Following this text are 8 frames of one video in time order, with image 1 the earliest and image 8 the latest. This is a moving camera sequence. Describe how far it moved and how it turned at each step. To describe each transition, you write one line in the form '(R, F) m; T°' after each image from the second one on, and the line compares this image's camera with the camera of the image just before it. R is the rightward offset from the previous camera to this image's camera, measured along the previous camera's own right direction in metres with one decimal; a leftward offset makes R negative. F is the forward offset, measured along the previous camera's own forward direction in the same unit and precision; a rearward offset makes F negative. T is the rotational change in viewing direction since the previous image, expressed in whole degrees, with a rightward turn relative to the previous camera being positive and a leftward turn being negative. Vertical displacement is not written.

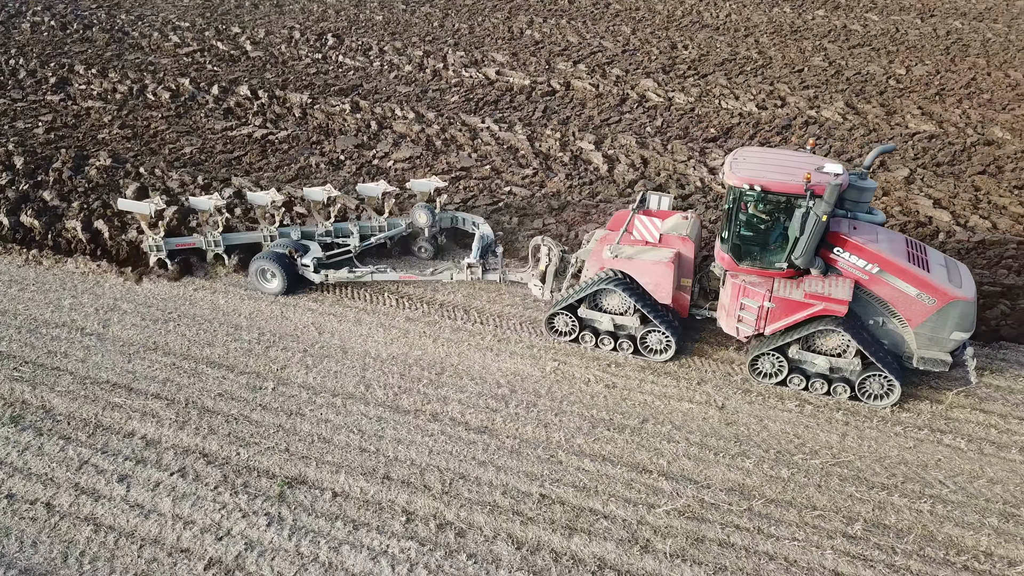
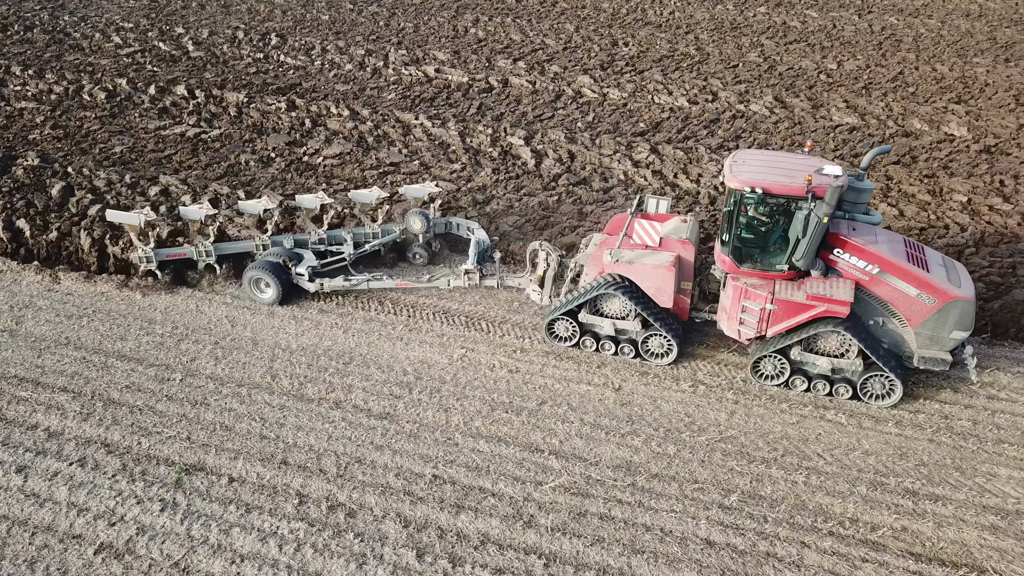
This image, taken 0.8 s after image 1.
(+0.6, -0.2) m; +2°
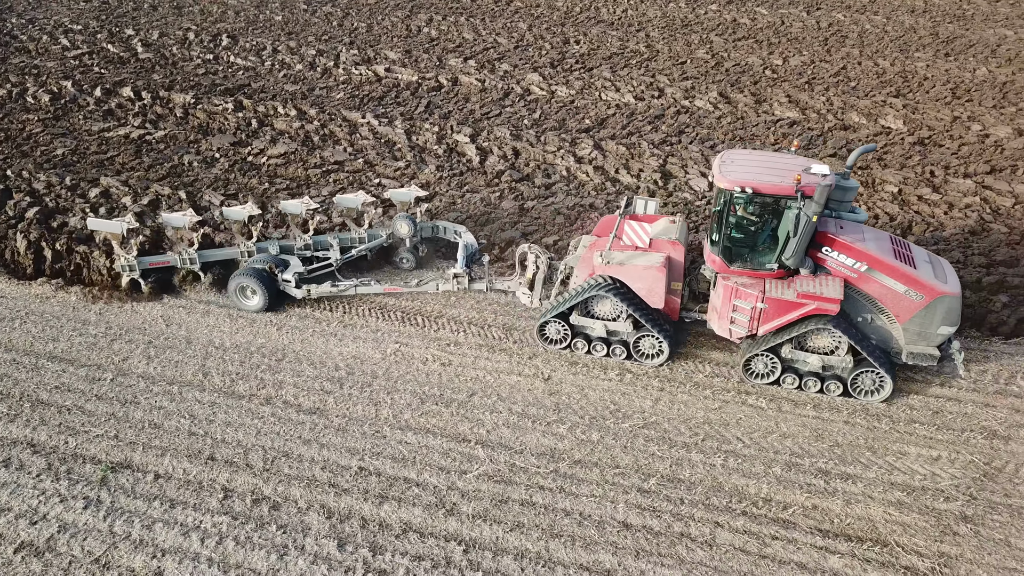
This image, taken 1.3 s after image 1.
(+0.3, -0.1) m; +2°
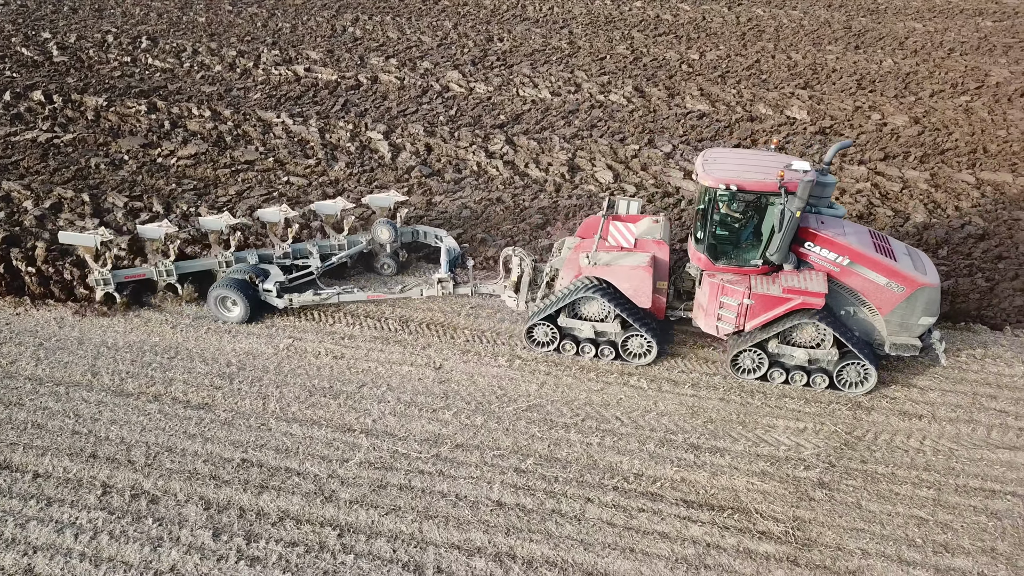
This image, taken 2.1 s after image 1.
(+0.5, -0.2) m; +3°
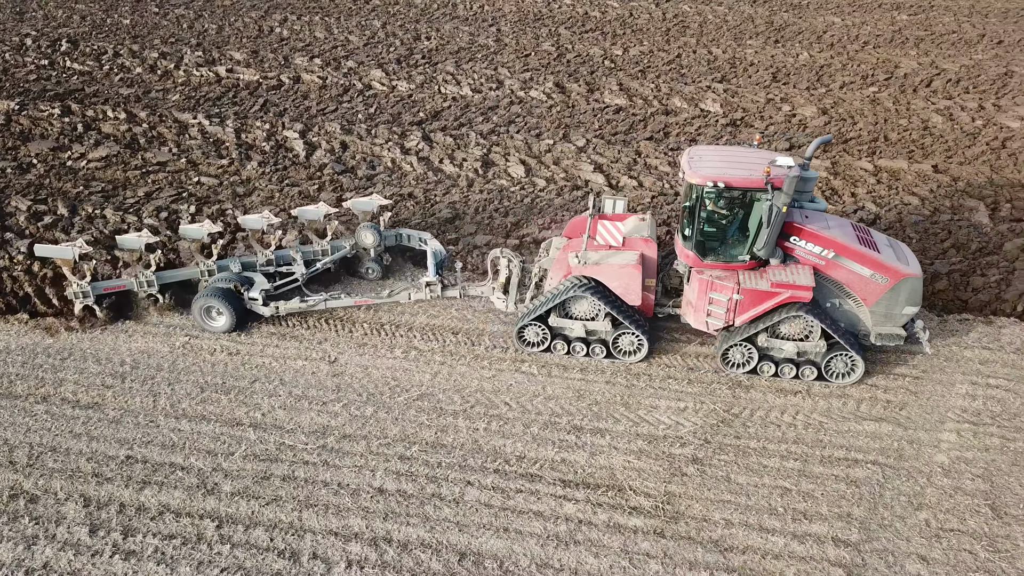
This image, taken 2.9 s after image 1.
(+0.5, -0.1) m; +3°
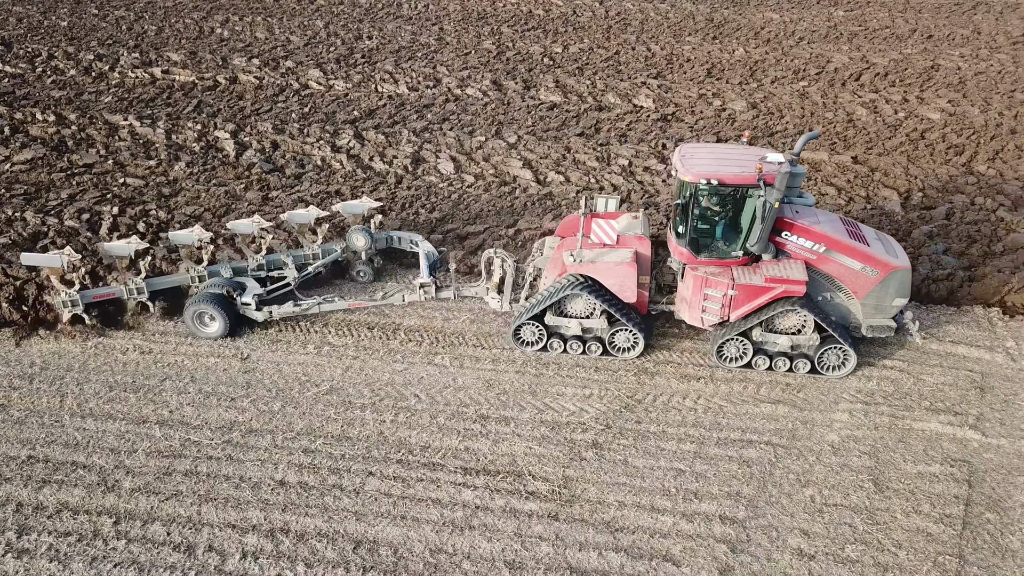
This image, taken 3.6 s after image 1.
(+0.5, -0.1) m; +2°
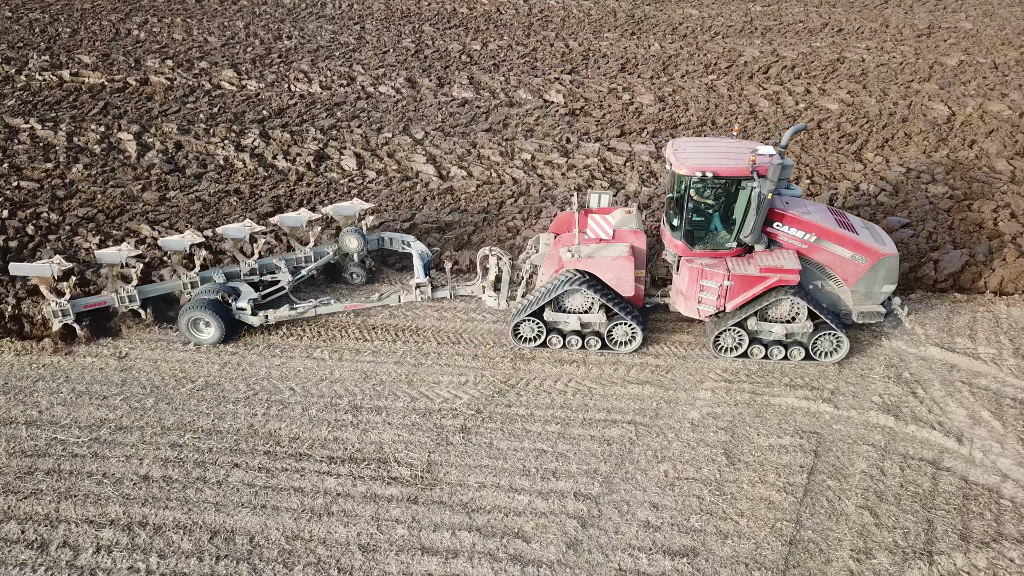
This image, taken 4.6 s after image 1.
(+0.7, -0.1) m; +3°
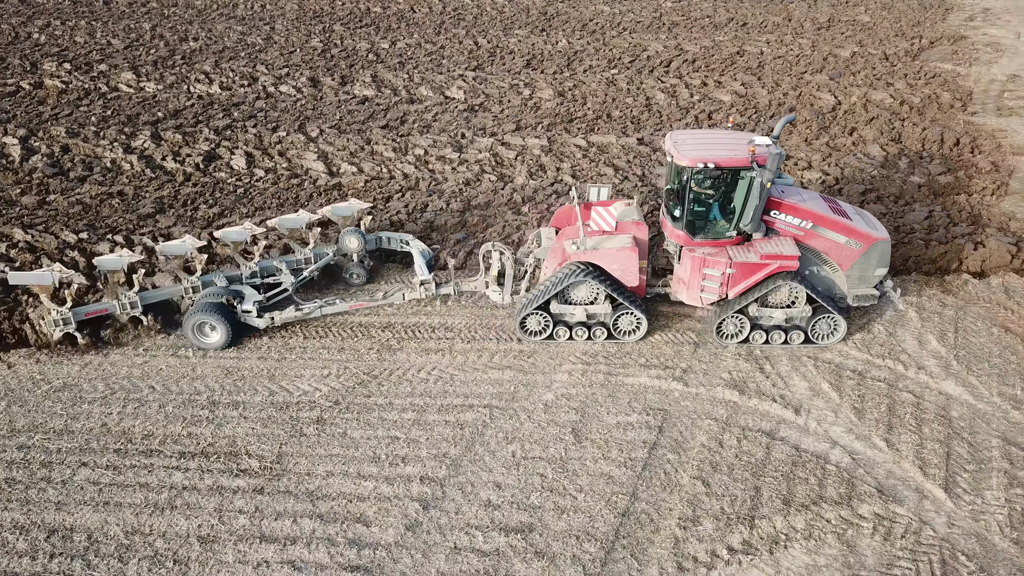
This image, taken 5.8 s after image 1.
(+0.7, -0.1) m; +3°
